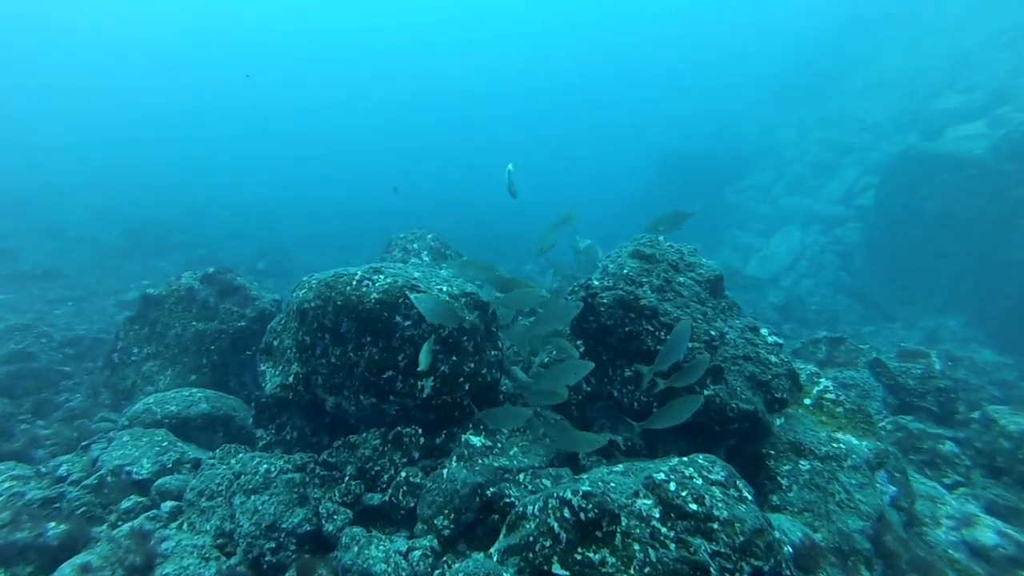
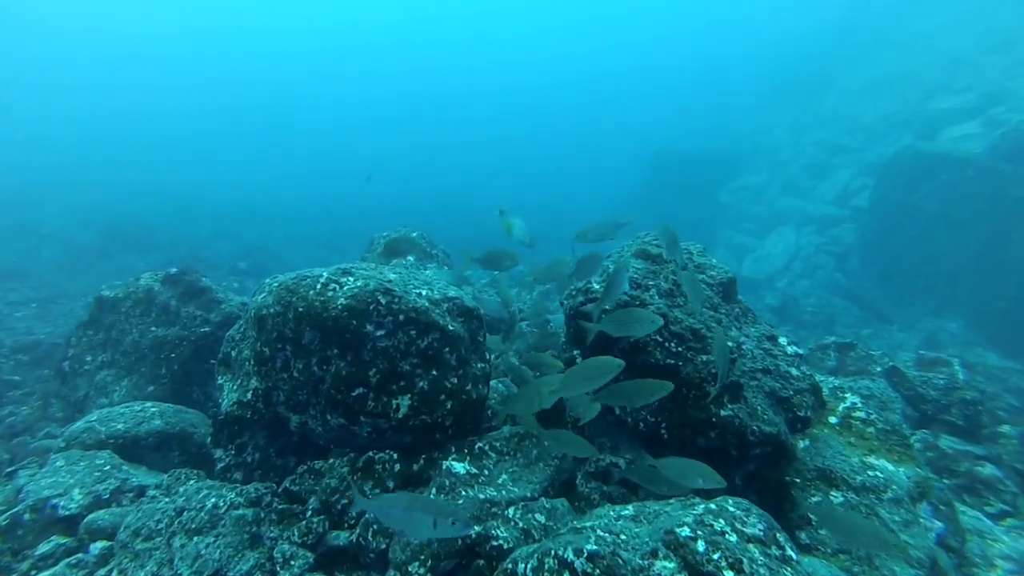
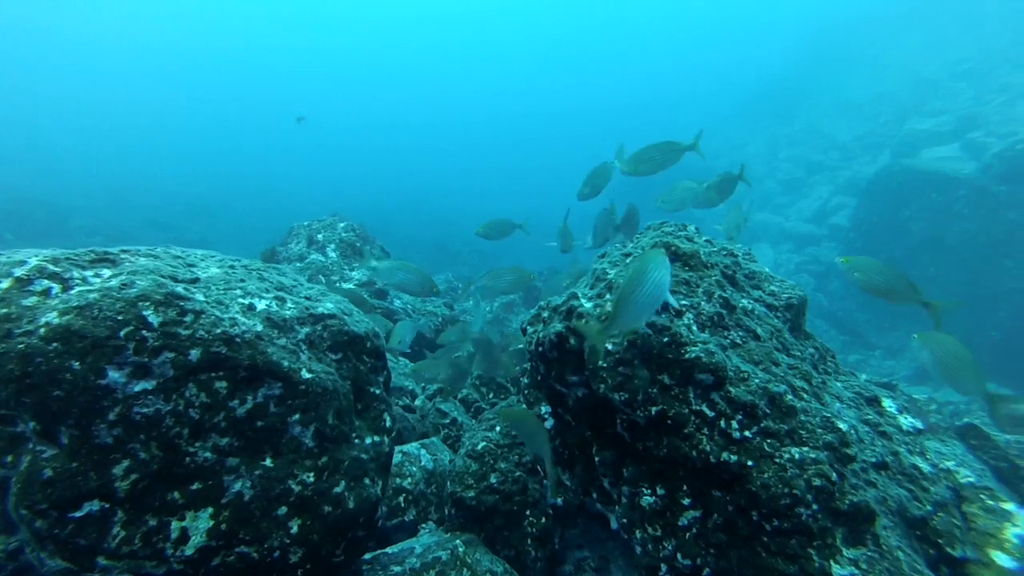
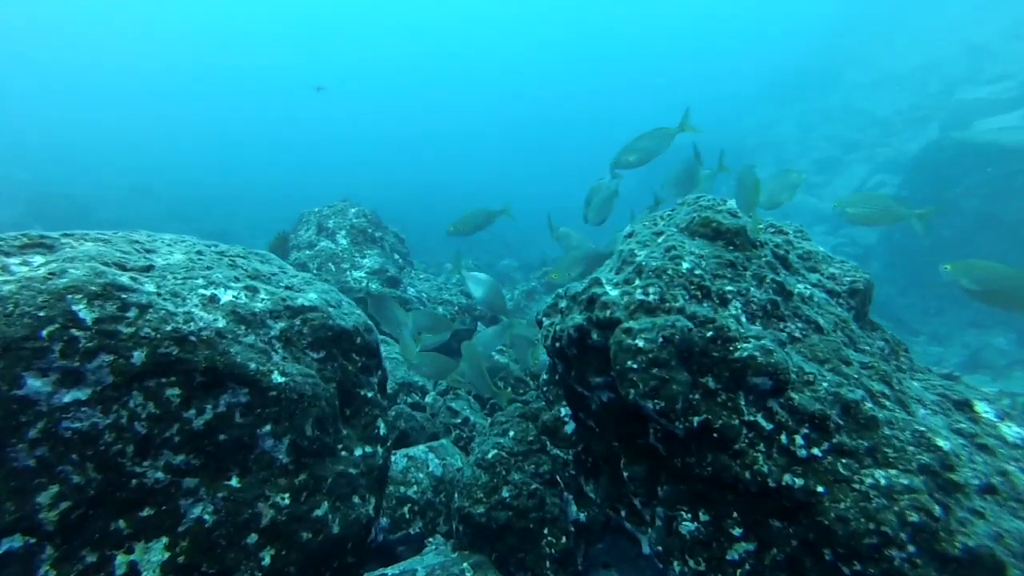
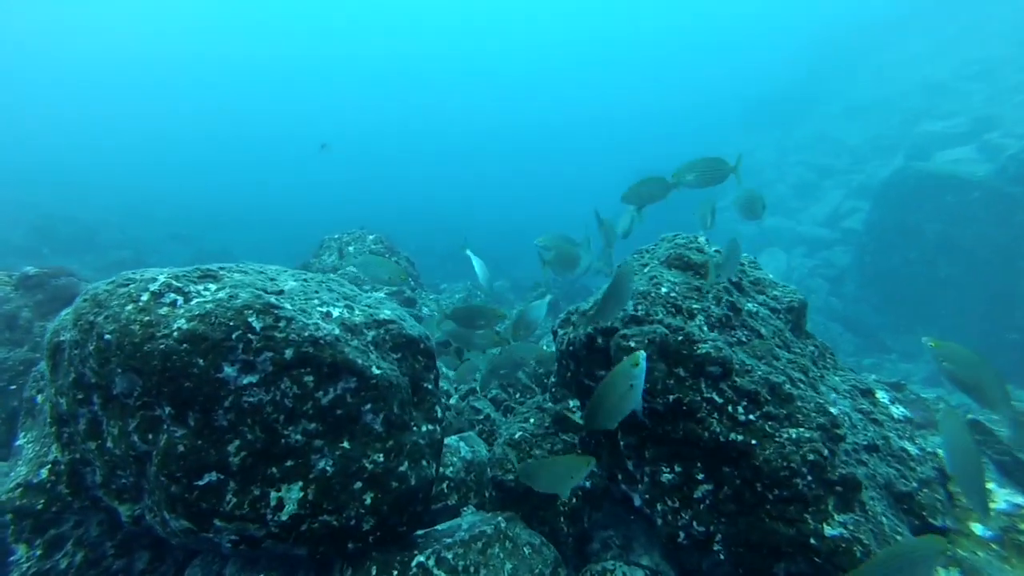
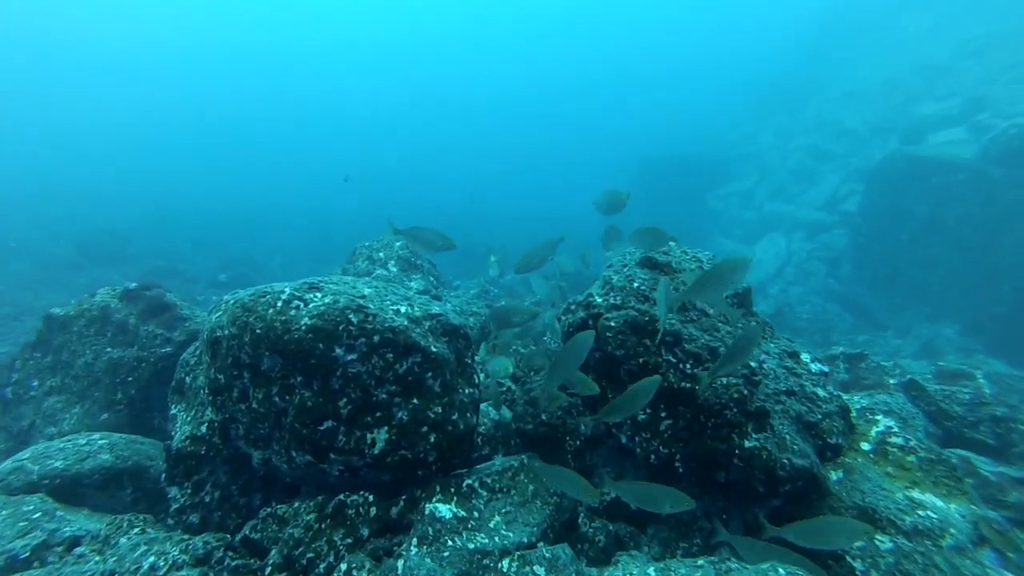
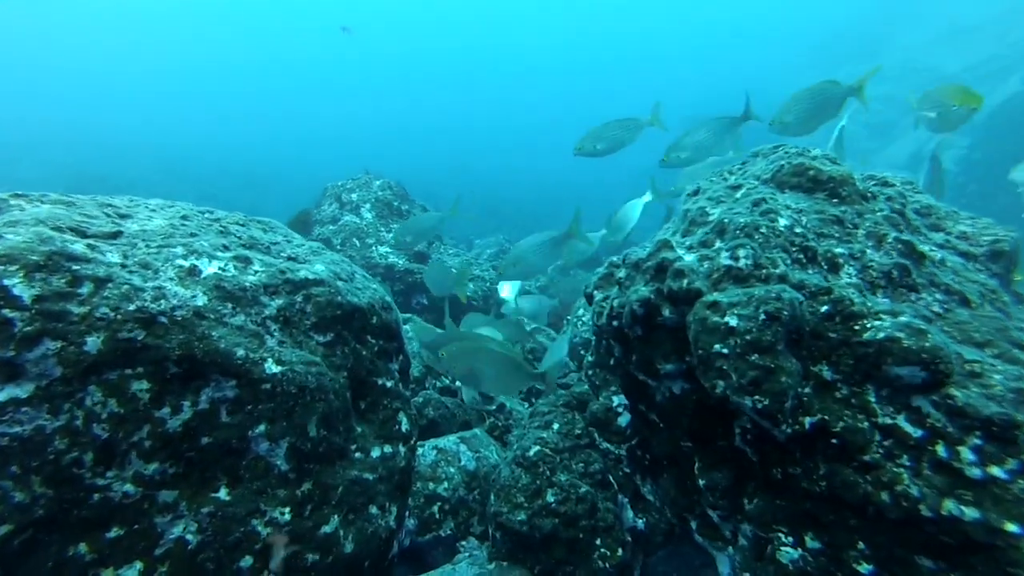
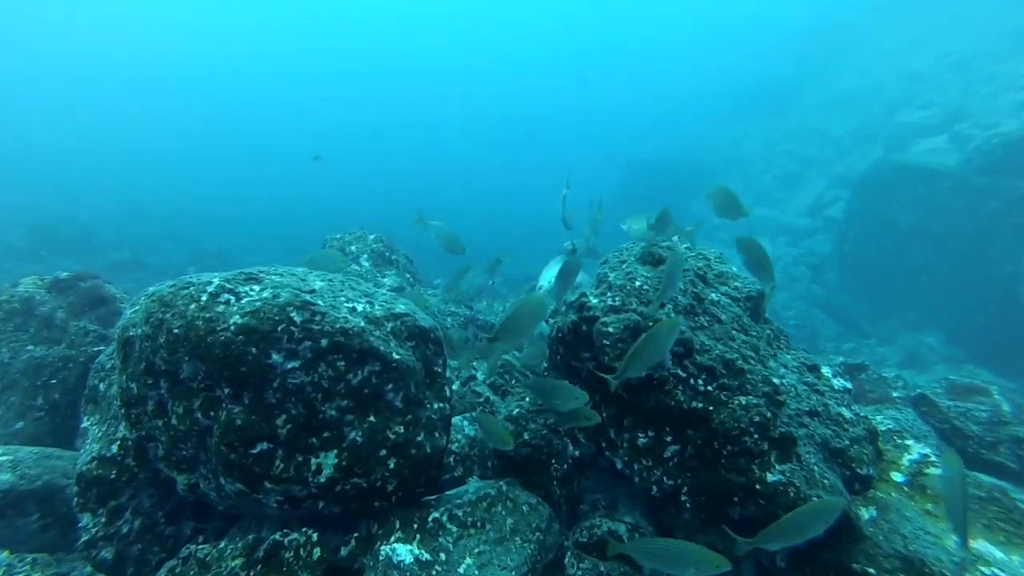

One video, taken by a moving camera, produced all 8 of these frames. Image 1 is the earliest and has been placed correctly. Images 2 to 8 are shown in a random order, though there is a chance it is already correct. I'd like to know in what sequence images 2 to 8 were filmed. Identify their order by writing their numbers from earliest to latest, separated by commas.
2, 6, 8, 5, 3, 4, 7
